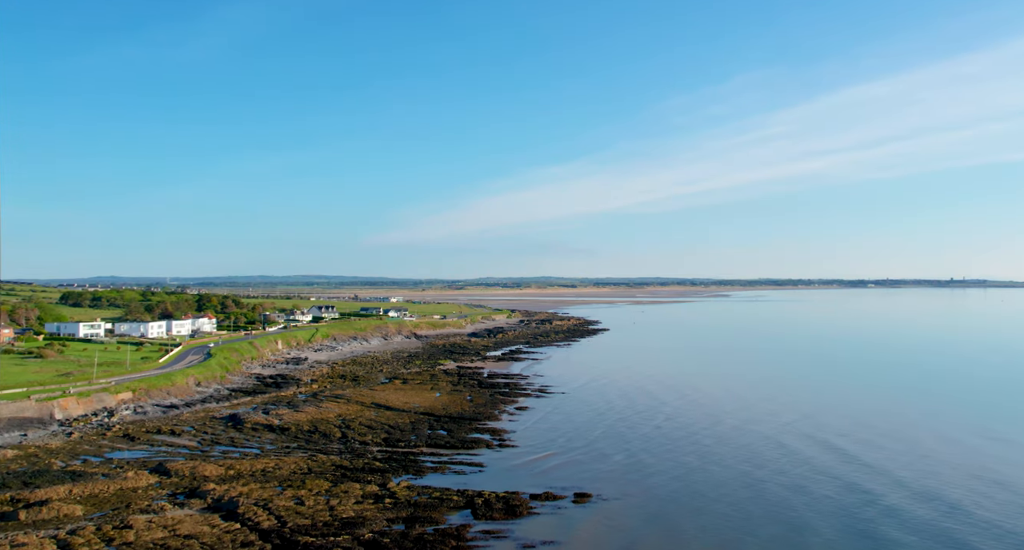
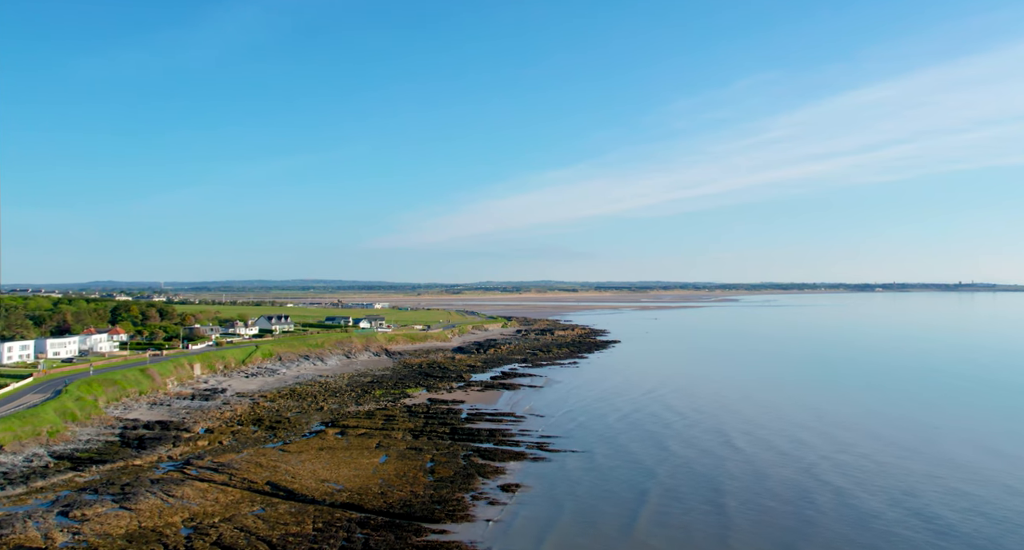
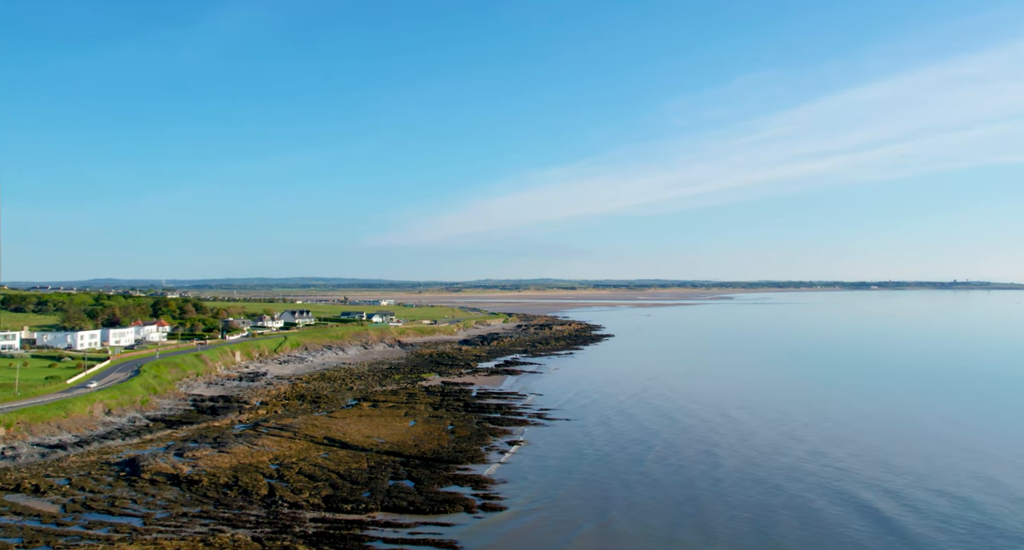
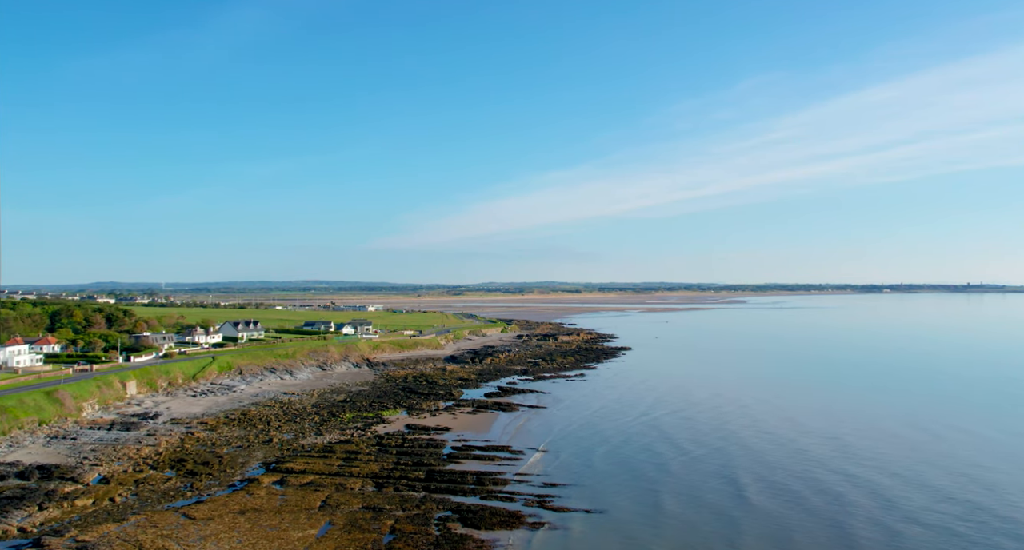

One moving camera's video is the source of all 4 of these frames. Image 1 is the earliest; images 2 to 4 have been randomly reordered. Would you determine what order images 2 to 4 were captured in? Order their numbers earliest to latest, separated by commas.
3, 2, 4
